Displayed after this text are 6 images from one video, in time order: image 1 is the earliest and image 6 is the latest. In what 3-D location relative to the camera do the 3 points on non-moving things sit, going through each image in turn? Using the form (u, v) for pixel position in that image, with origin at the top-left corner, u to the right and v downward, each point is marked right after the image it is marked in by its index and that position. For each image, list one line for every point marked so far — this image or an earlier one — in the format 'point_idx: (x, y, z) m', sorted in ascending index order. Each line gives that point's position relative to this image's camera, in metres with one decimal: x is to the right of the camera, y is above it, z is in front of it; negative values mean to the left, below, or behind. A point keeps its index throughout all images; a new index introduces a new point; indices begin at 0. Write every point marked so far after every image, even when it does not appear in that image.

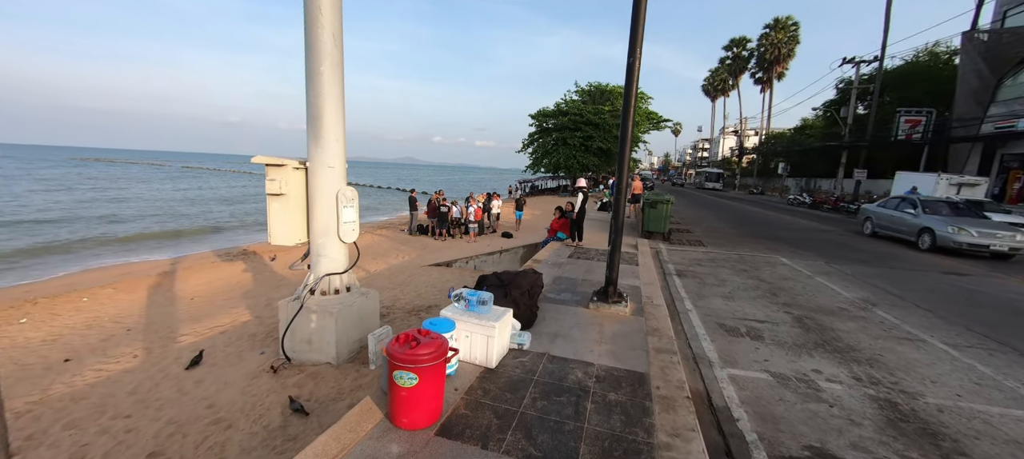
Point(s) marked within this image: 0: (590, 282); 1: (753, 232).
0: (+1.2, -0.8, +5.6) m
1: (+8.7, -0.1, +13.3) m
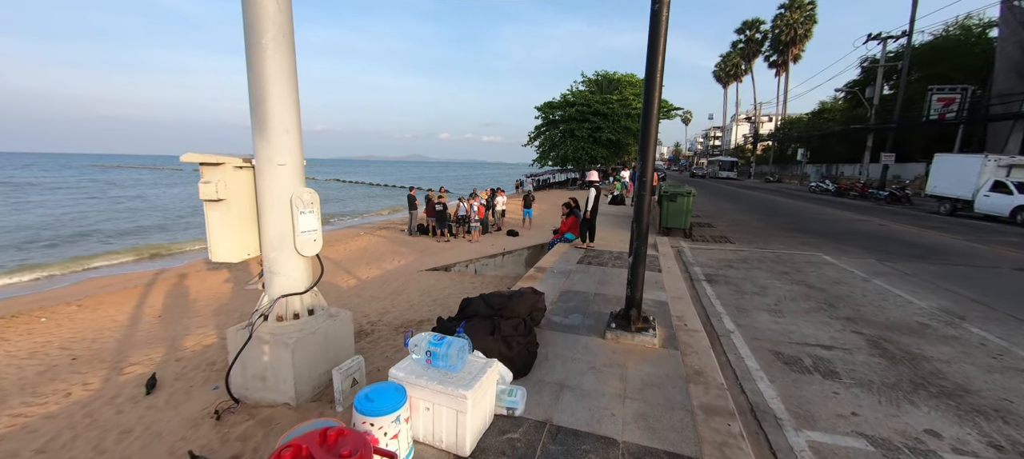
0: (+1.2, -0.9, +4.6) m
1: (+8.8, +0.2, +12.0) m
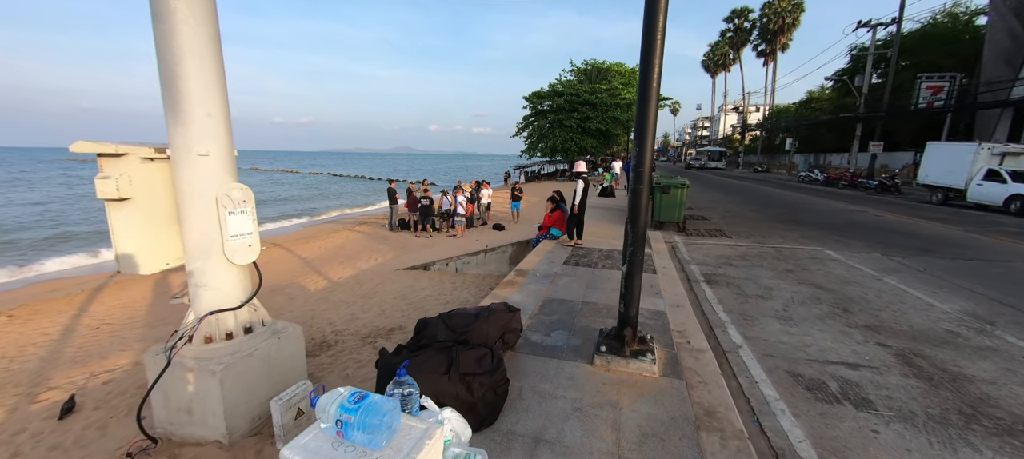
0: (+0.9, -0.9, +4.0) m
1: (+8.4, +0.4, +11.5) m
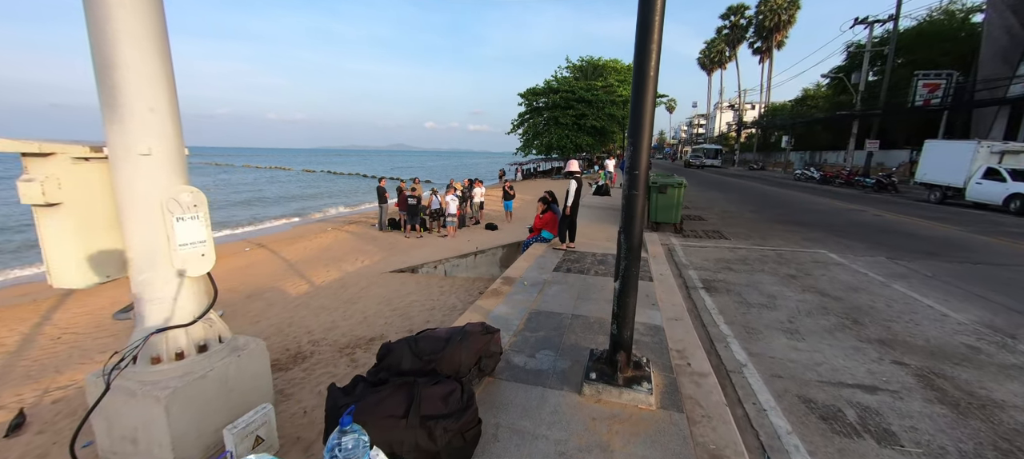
0: (+0.7, -0.9, +3.6) m
1: (+8.1, +0.4, +11.3) m
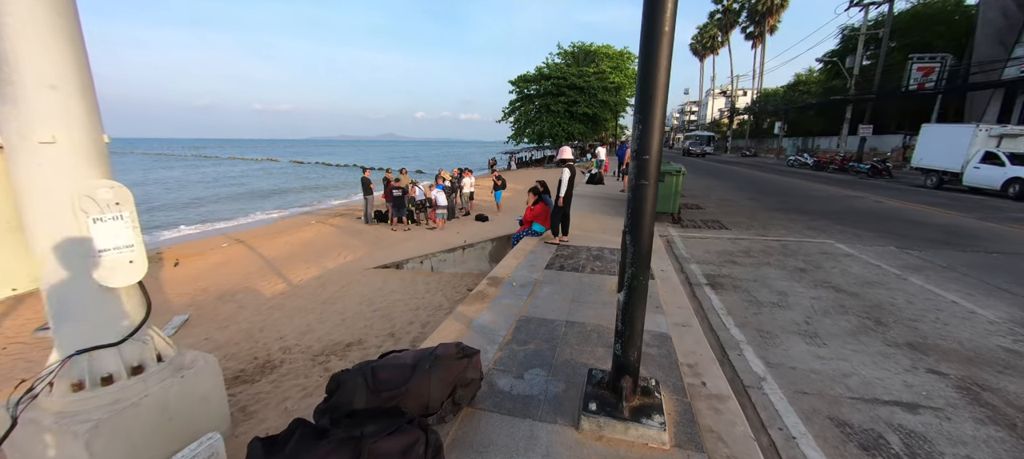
0: (+0.6, -0.9, +3.2) m
1: (+7.8, +0.8, +10.9) m
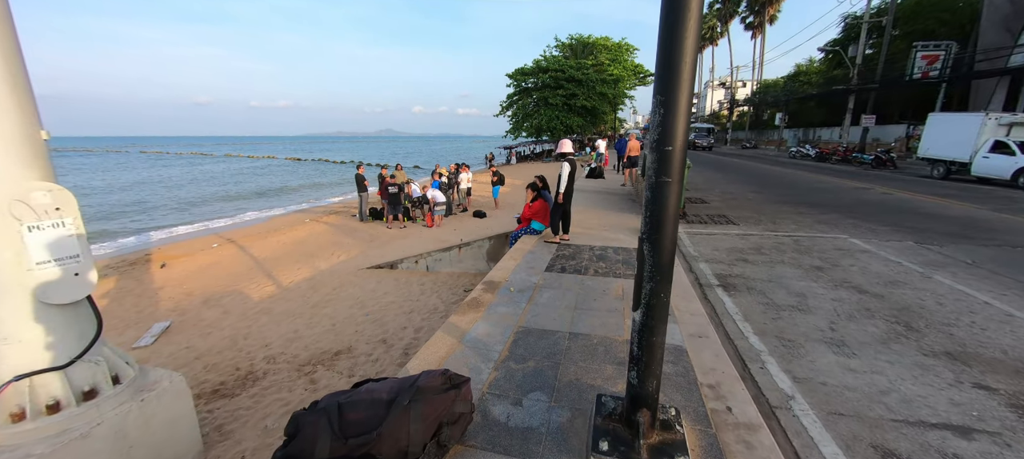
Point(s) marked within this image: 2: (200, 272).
0: (+0.6, -0.9, +2.8) m
1: (+7.8, +0.9, +10.6) m
2: (-7.6, -1.1, +9.0) m
